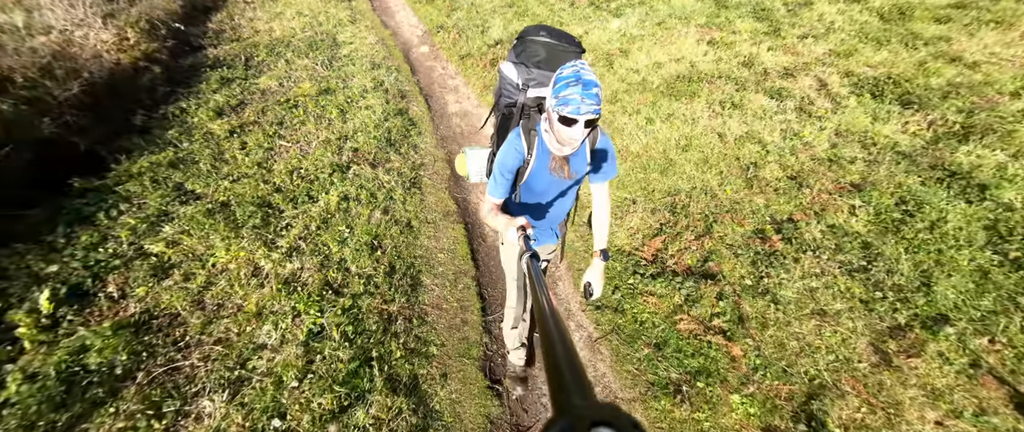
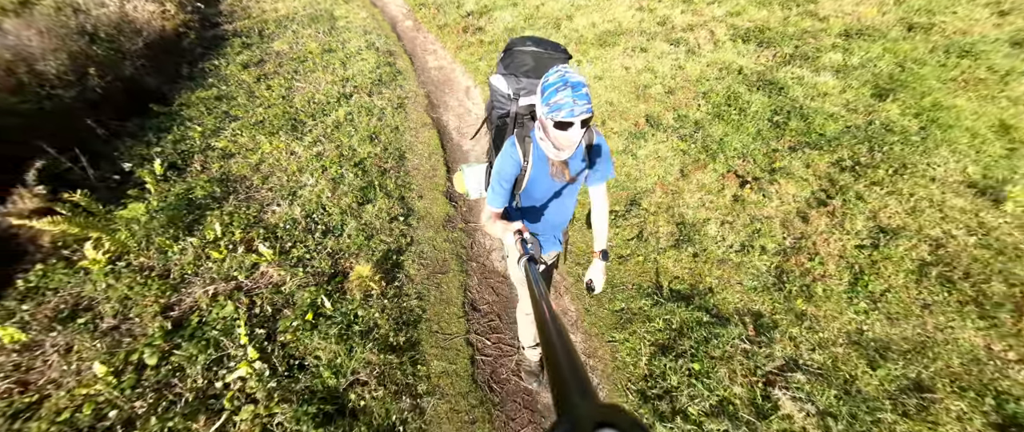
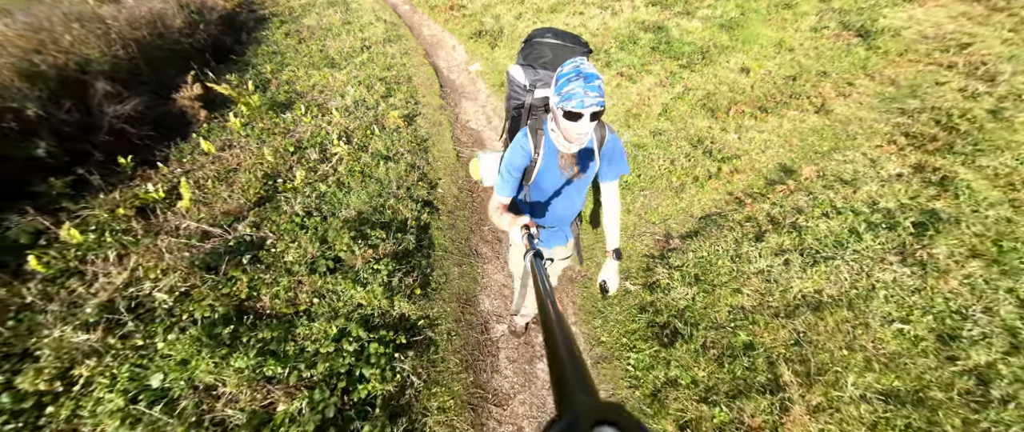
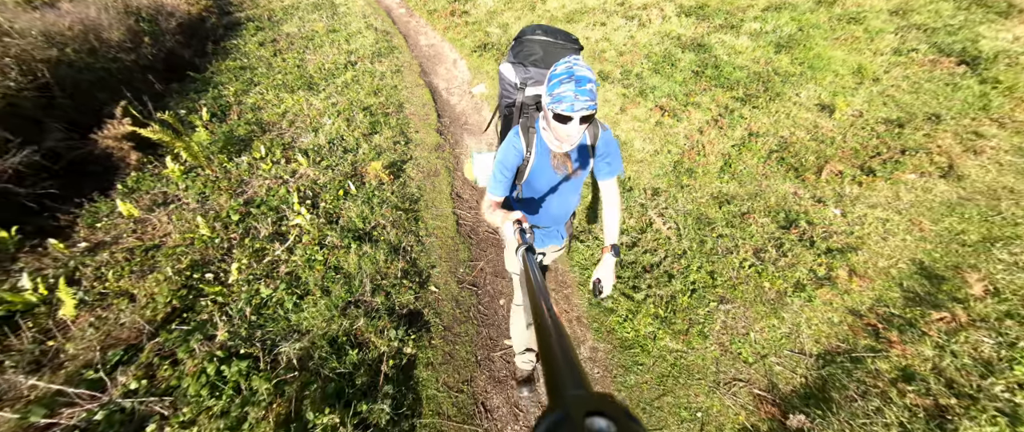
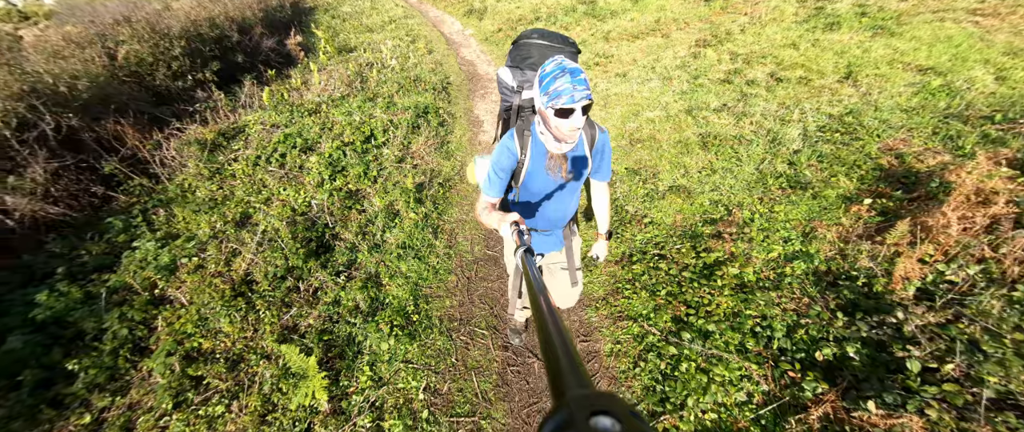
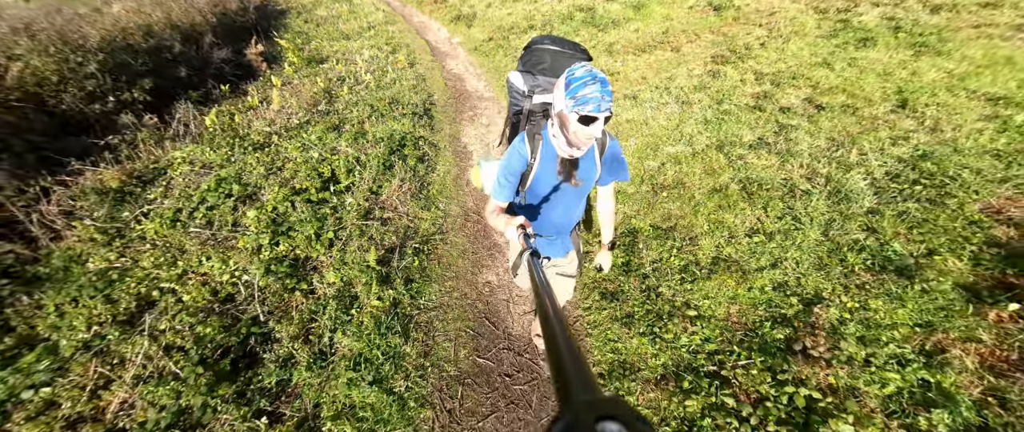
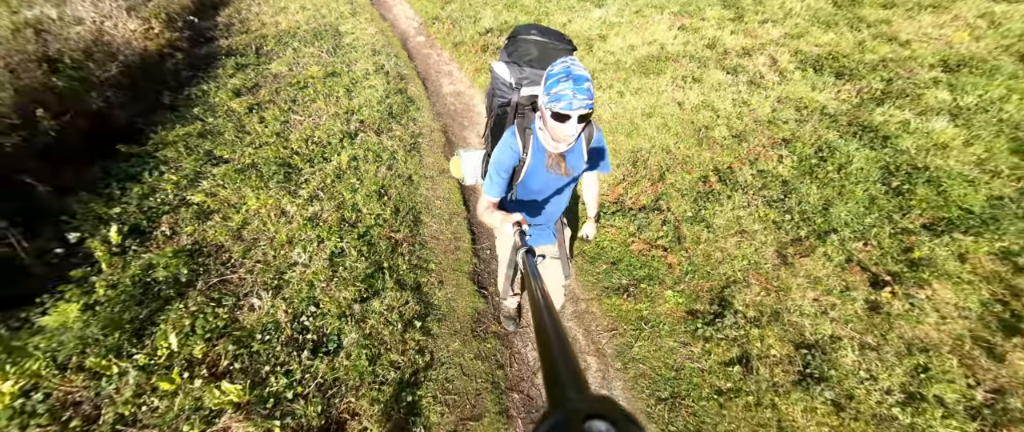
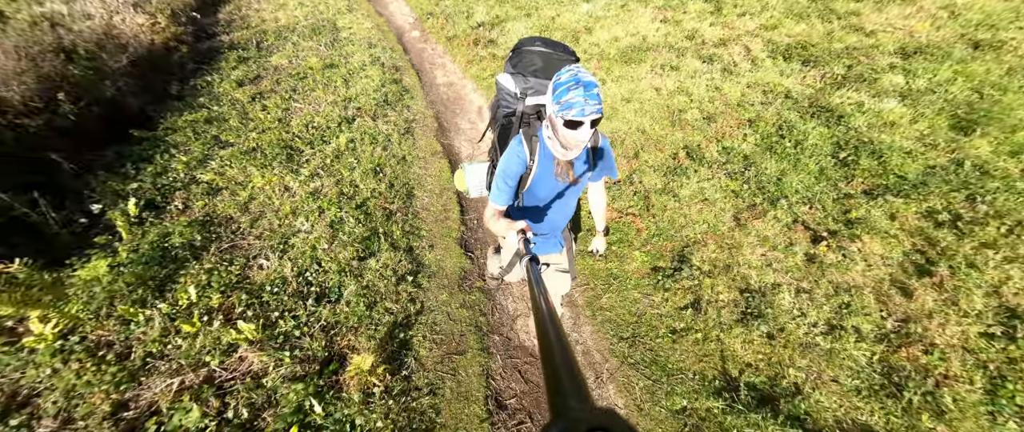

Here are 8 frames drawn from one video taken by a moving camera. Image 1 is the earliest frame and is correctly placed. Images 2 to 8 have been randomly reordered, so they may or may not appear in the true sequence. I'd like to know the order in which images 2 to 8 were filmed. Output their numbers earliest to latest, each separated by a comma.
7, 8, 2, 4, 3, 6, 5
